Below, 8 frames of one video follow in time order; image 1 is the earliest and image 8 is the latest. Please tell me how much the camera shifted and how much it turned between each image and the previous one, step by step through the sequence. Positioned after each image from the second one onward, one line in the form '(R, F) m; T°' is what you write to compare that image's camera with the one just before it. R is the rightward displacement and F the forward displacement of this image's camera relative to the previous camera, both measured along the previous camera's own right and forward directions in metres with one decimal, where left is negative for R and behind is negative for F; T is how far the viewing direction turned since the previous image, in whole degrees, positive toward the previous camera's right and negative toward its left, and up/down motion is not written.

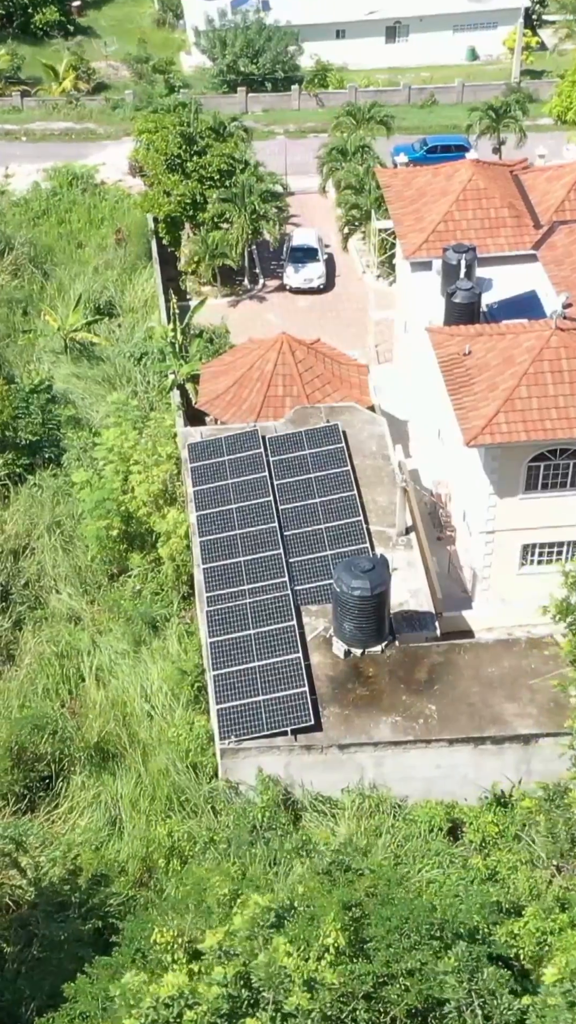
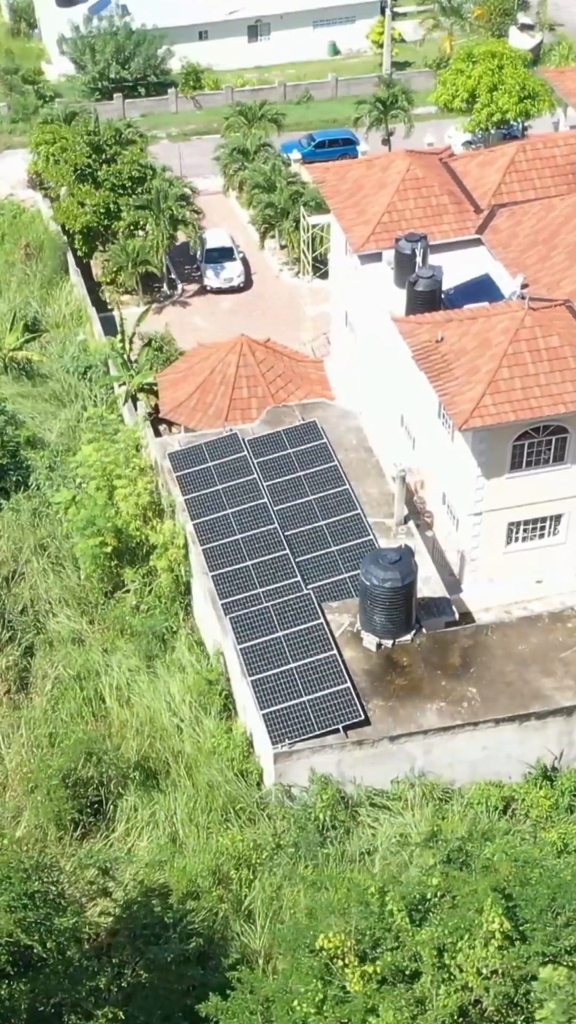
(-3.9, +0.3) m; +7°
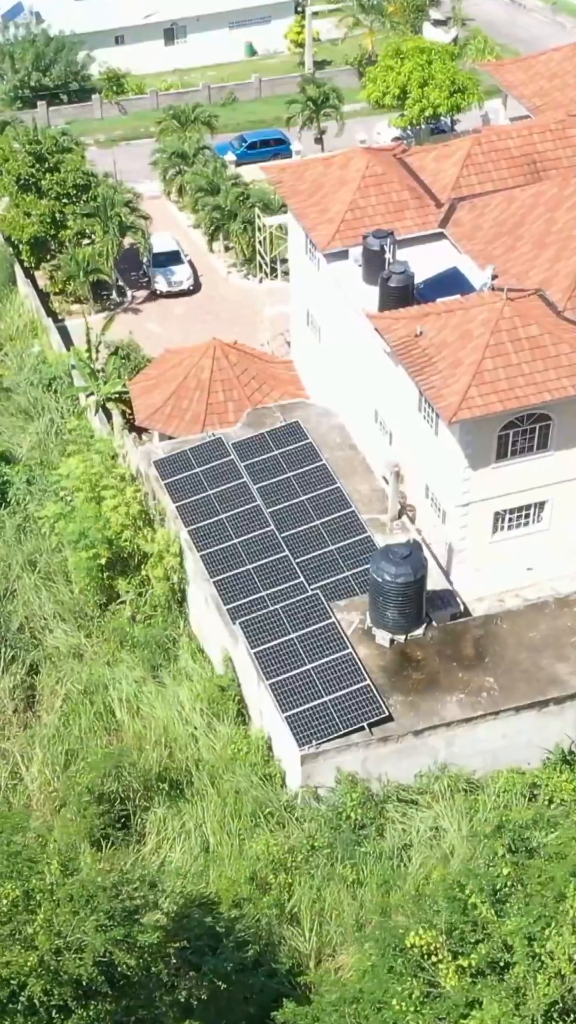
(-2.2, +0.2) m; +4°
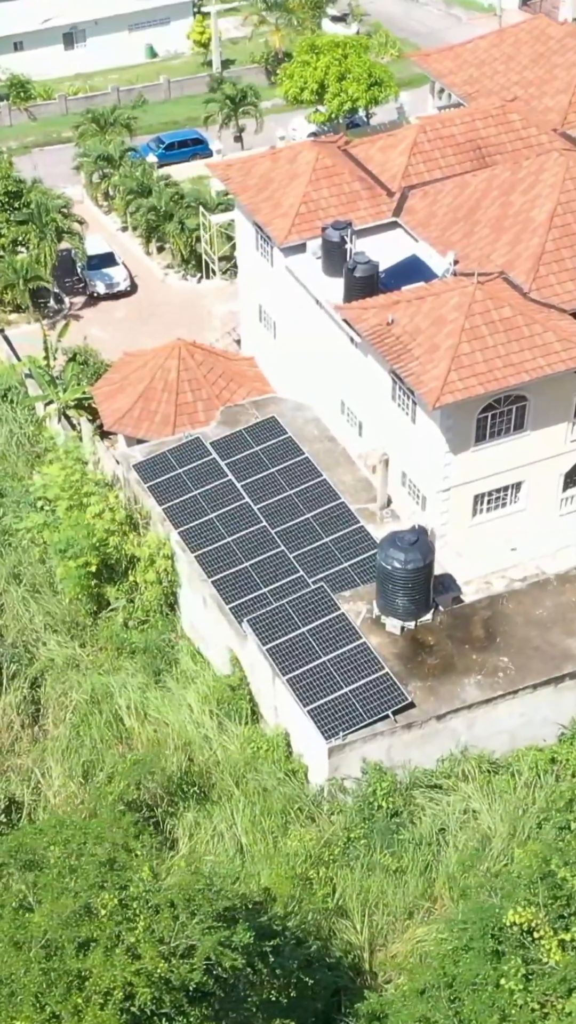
(-2.5, +0.3) m; +5°
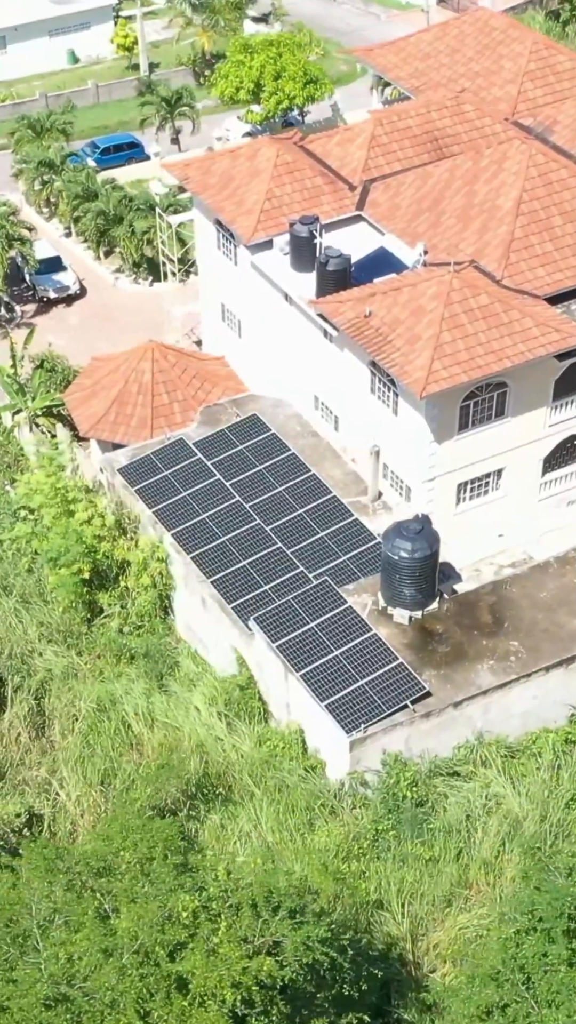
(-1.9, +0.3) m; +4°
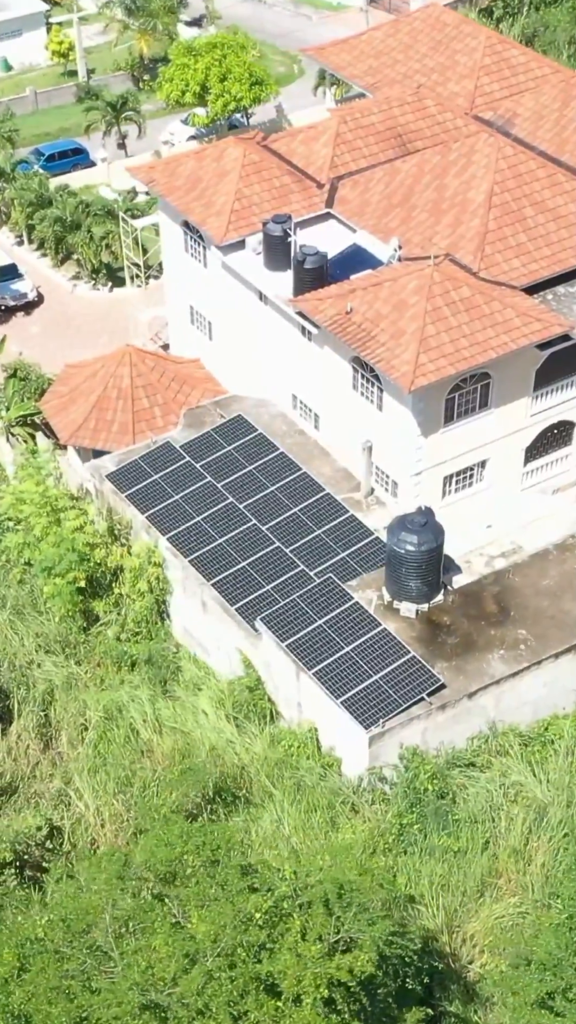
(-1.6, +0.2) m; +3°
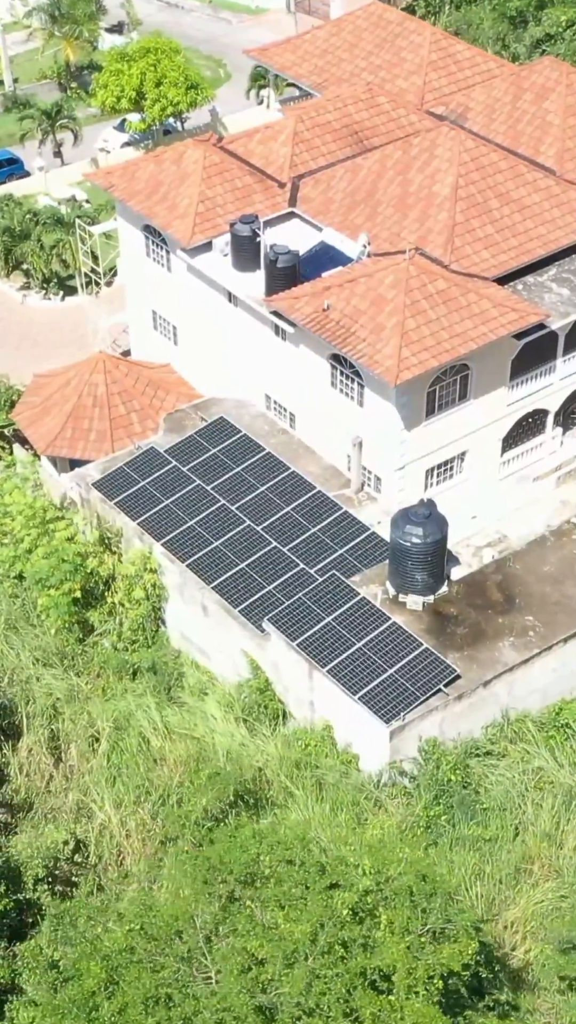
(-1.9, +0.2) m; +4°
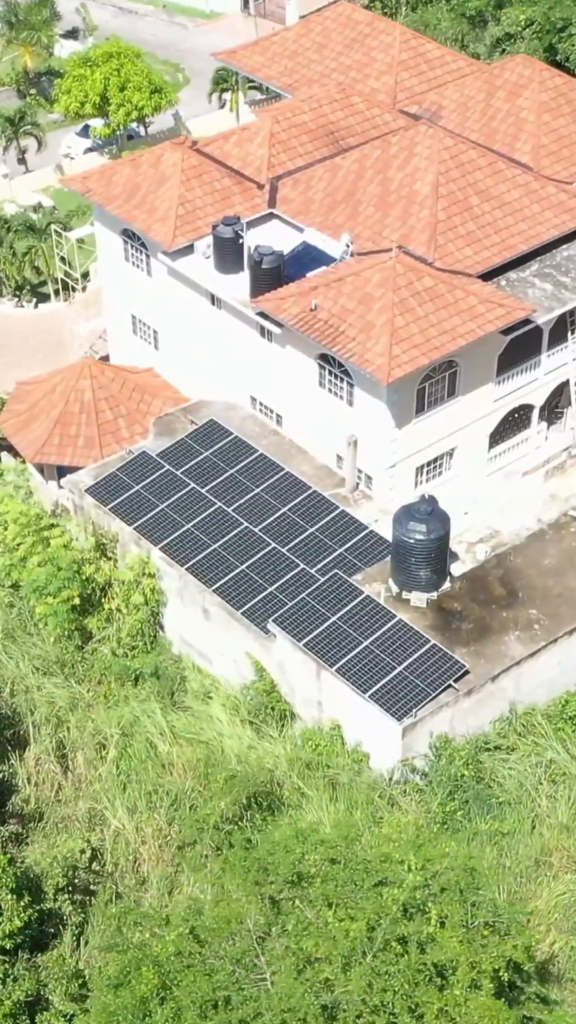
(-1.1, +0.1) m; +2°
